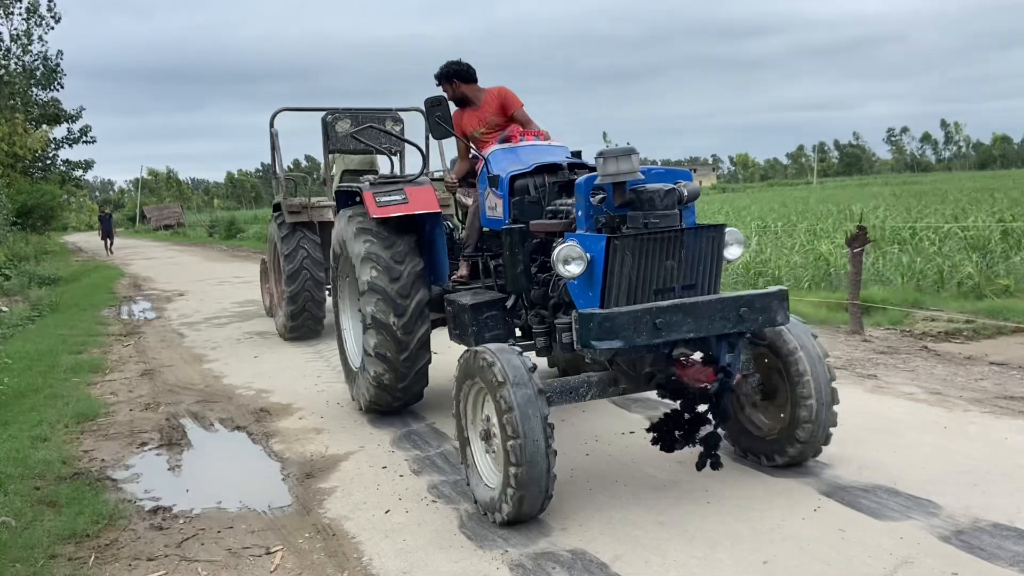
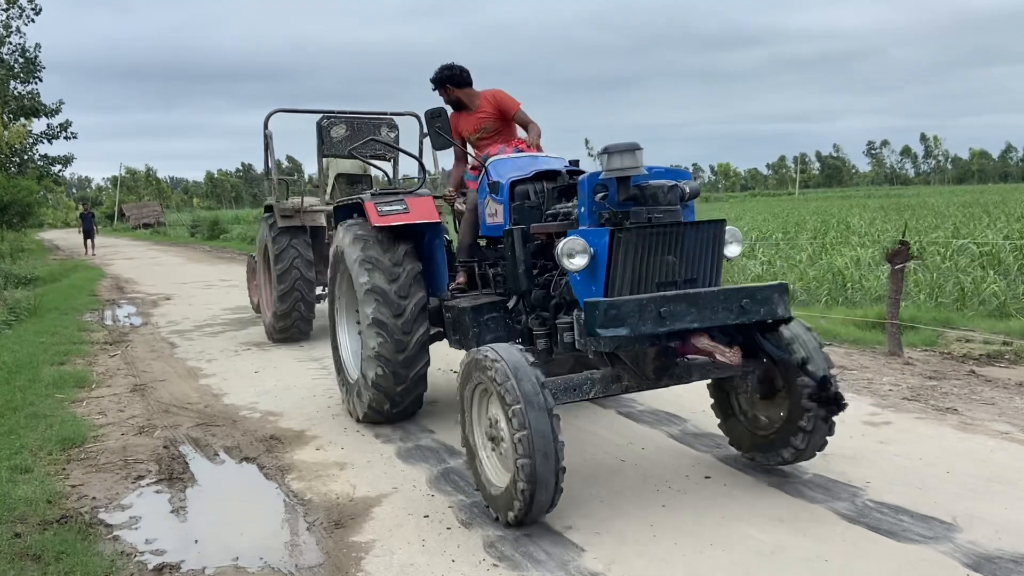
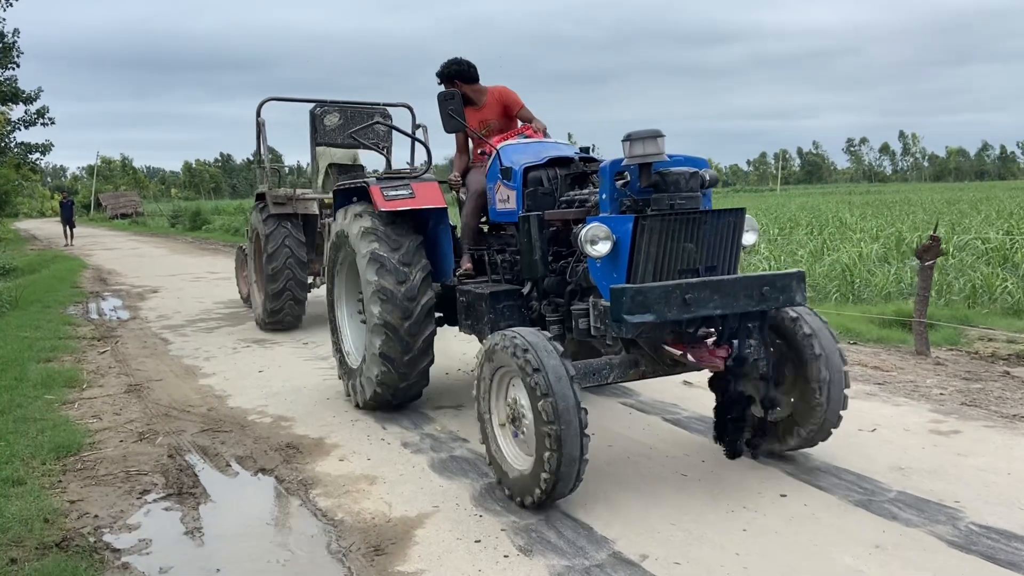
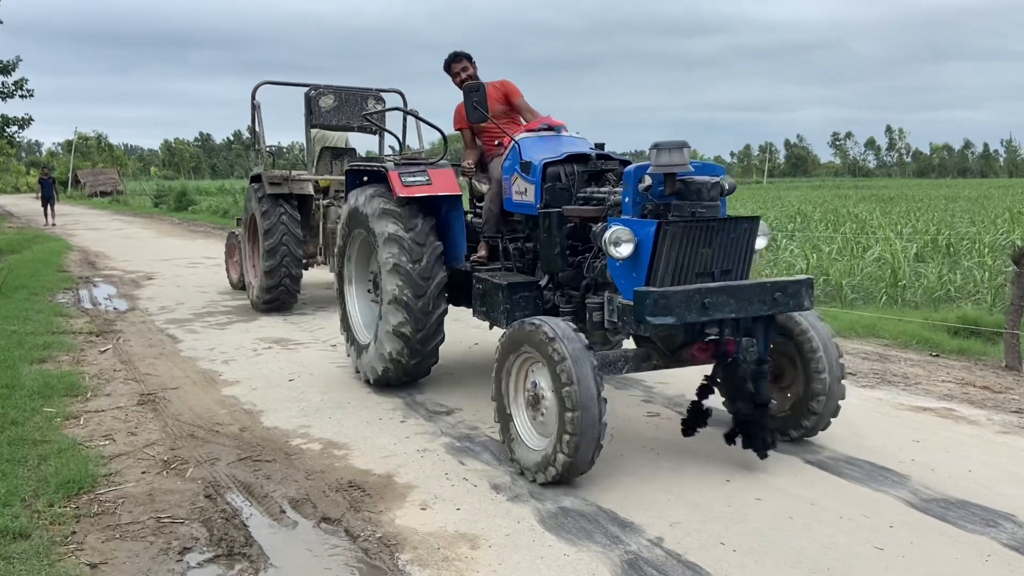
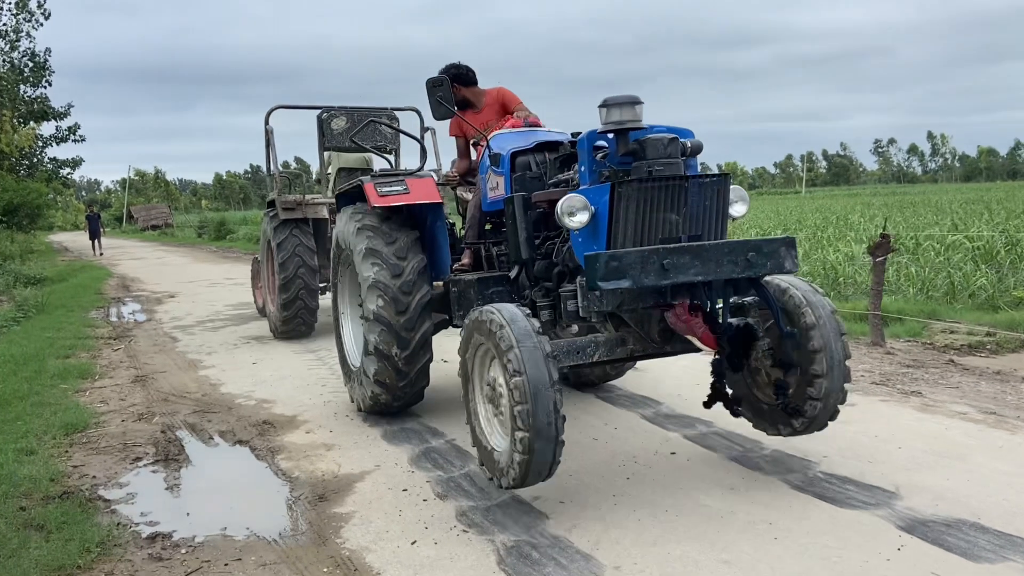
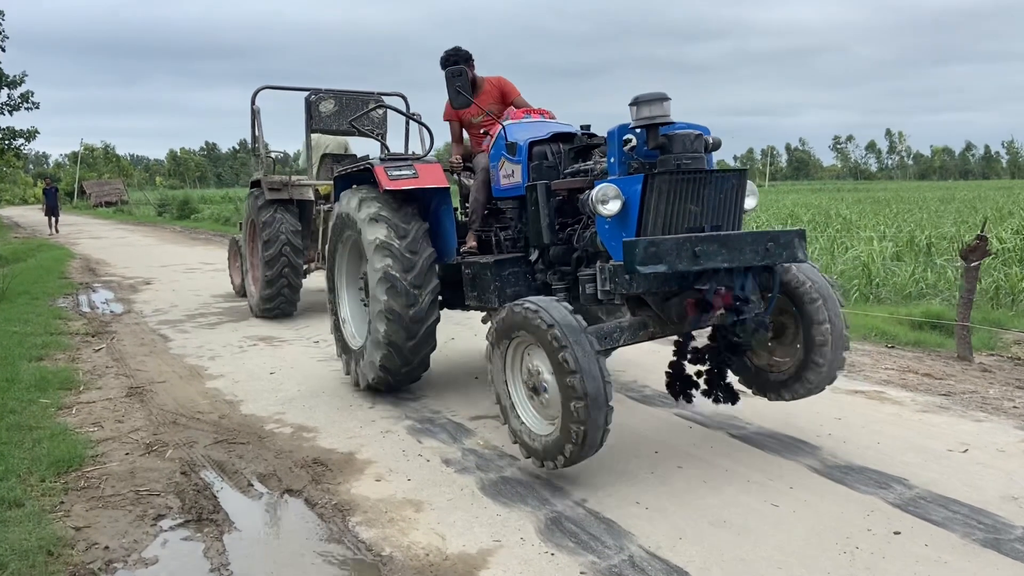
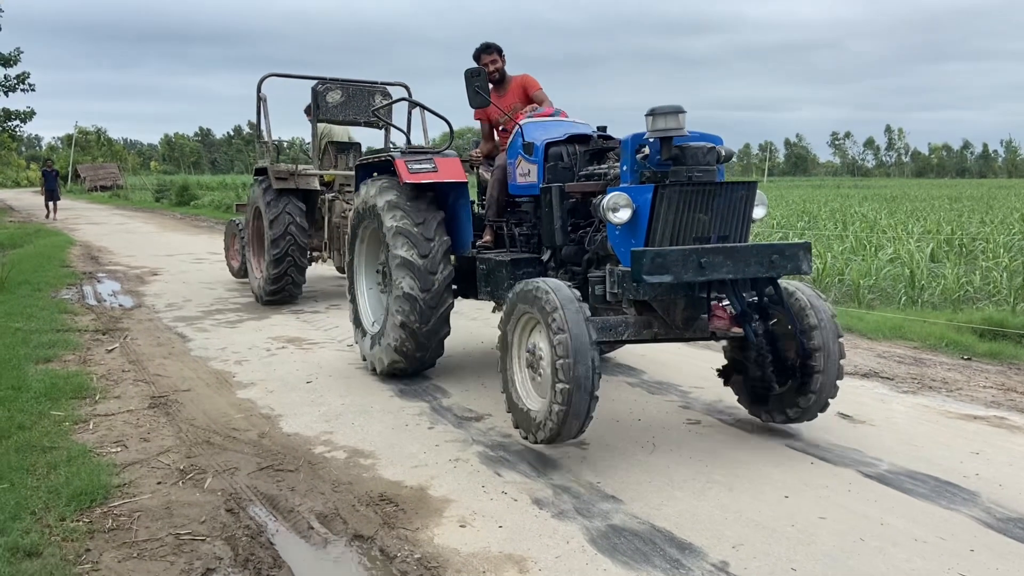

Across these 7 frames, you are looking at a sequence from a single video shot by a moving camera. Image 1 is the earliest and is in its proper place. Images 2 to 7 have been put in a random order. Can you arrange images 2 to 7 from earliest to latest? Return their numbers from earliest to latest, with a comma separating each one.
5, 2, 3, 6, 4, 7
